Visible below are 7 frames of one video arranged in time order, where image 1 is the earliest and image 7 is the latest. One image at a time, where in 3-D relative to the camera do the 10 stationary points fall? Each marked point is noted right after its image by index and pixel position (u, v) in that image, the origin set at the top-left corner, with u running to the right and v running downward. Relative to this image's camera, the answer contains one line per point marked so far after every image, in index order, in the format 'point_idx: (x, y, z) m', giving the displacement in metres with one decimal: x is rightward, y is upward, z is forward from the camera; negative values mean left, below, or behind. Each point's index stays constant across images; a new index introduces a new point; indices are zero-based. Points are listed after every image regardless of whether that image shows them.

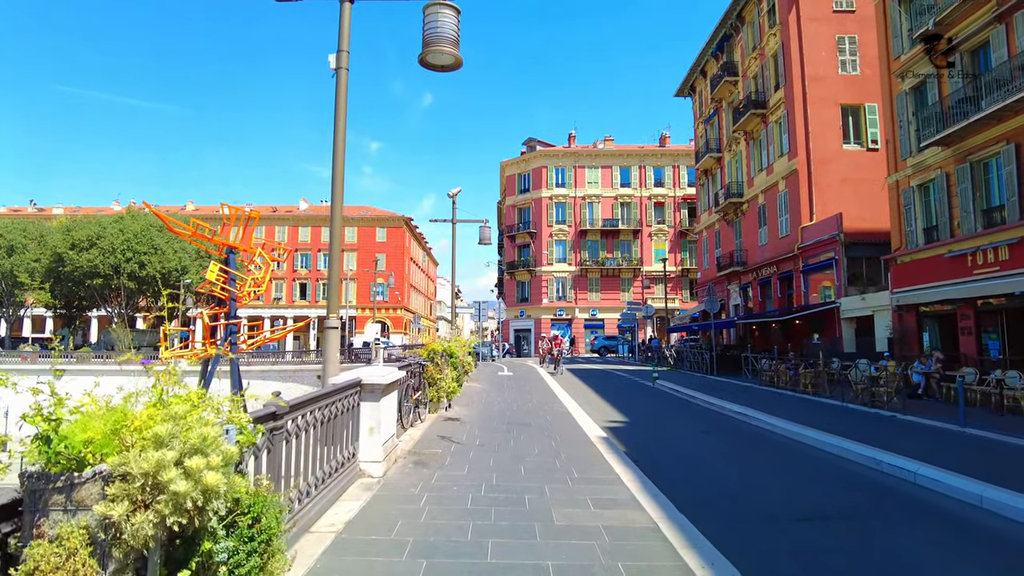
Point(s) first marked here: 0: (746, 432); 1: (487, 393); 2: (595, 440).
0: (+4.0, -2.5, +9.5) m
1: (-0.5, -2.2, +11.2) m
2: (+1.0, -1.9, +6.8) m
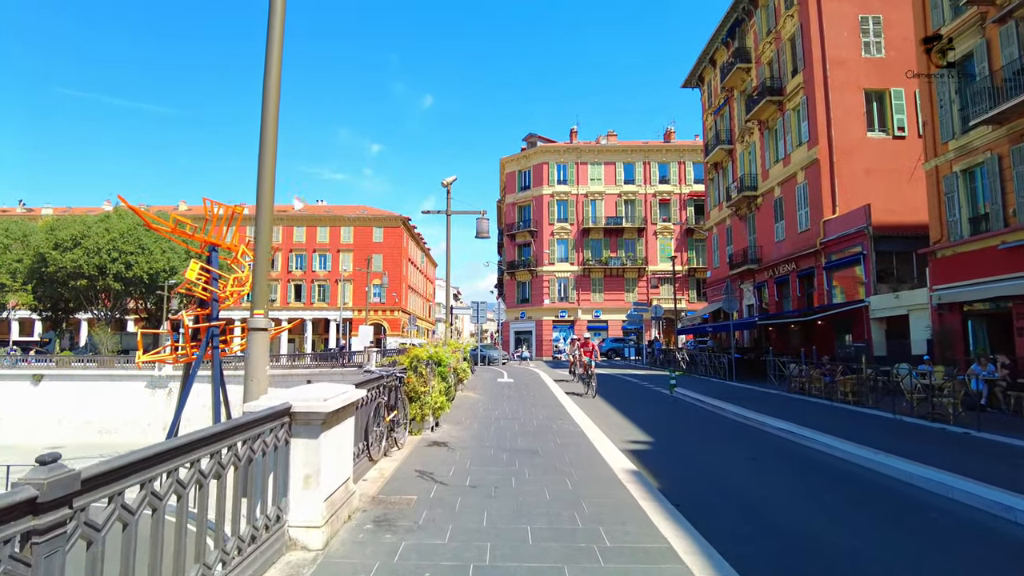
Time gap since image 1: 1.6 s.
0: (+4.0, -2.4, +7.9) m
1: (-0.5, -2.1, +9.7) m
2: (+1.1, -1.8, +5.2) m
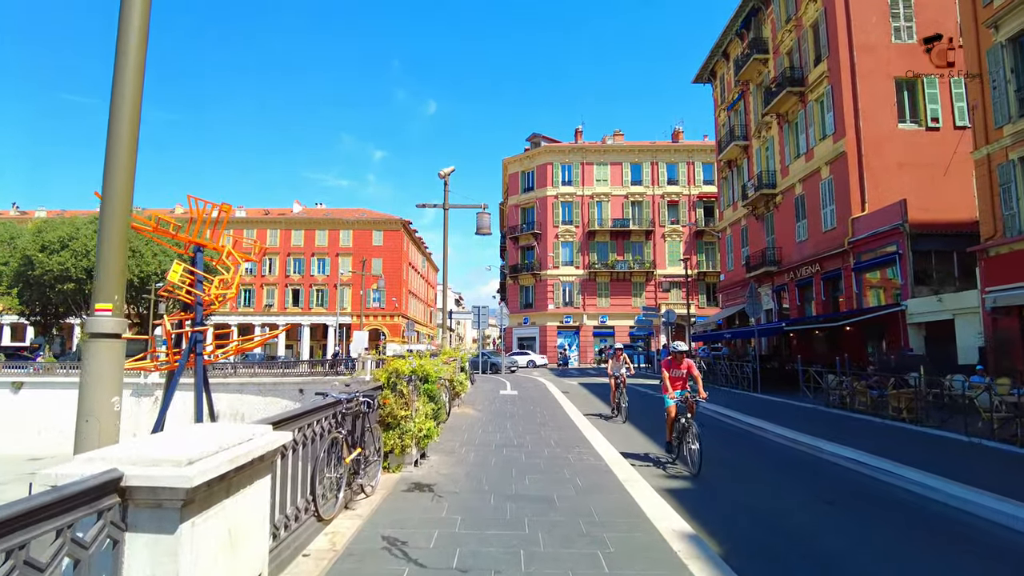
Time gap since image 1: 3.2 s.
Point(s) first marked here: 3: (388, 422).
0: (+4.1, -2.3, +6.4) m
1: (-0.4, -2.1, +8.1) m
2: (+1.1, -1.7, +3.7) m
3: (-1.2, -1.3, +5.4) m
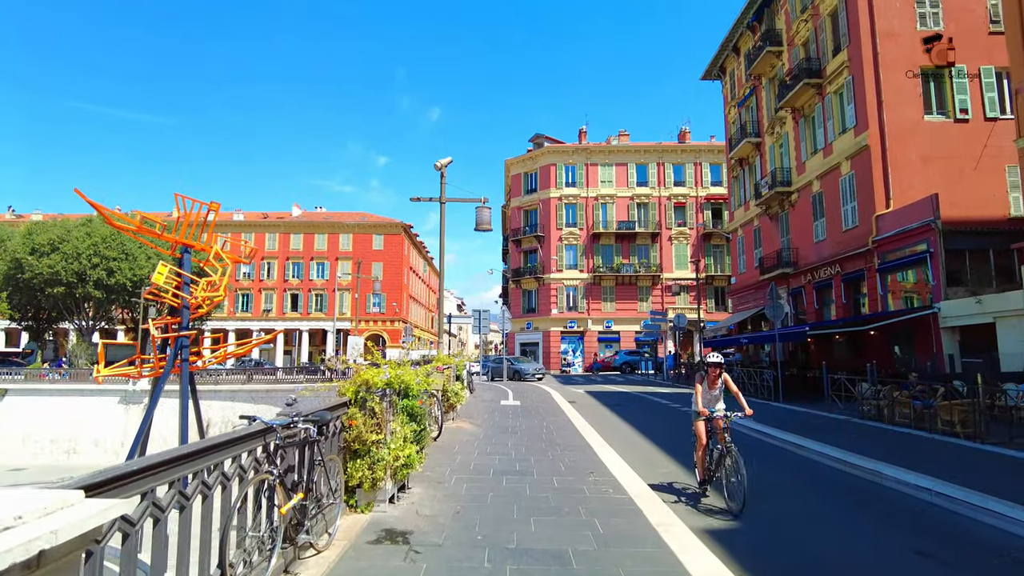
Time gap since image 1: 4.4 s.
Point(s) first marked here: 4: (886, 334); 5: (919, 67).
0: (+4.1, -2.3, +5.2) m
1: (-0.4, -2.0, +7.0) m
2: (+1.1, -1.6, +2.5) m
3: (-1.2, -1.2, +4.3) m
4: (+11.7, -1.4, +17.4) m
5: (+13.5, +7.3, +18.5) m
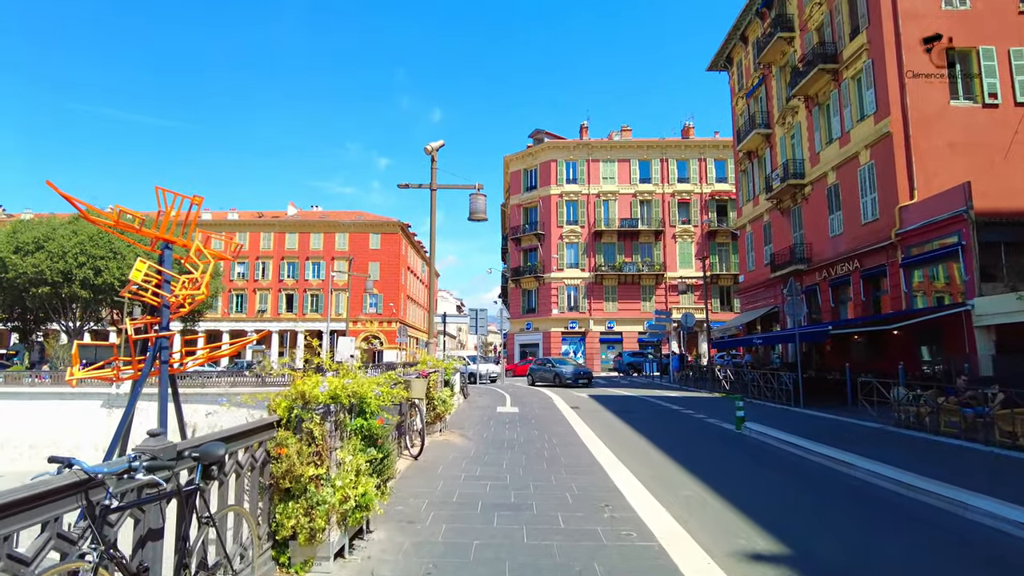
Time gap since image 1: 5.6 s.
0: (+4.0, -2.1, +4.0) m
1: (-0.4, -1.9, +5.8) m
2: (+1.0, -1.5, +1.4) m
3: (-1.2, -1.1, +3.1) m
4: (+11.6, -1.3, +16.2) m
5: (+13.4, +7.4, +17.3) m
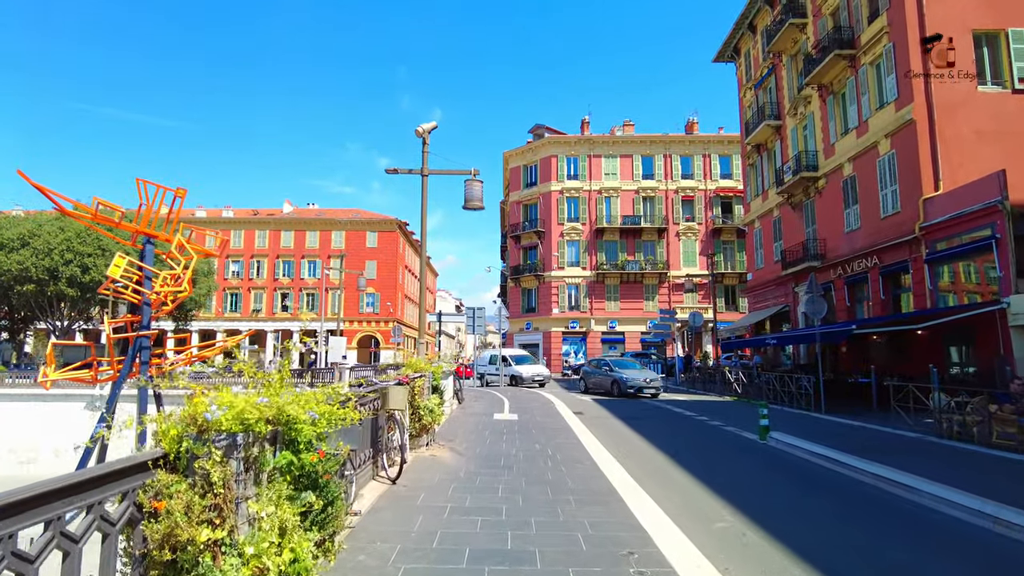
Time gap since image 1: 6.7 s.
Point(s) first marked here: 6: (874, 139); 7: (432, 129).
0: (+4.0, -2.0, +3.0) m
1: (-0.4, -1.8, +4.7) m
2: (+1.0, -1.4, +0.3) m
3: (-1.2, -1.0, +2.0) m
4: (+11.6, -1.2, +15.2) m
5: (+13.4, +7.5, +16.3) m
6: (+11.7, +4.8, +17.9) m
7: (-1.6, +3.2, +11.1) m
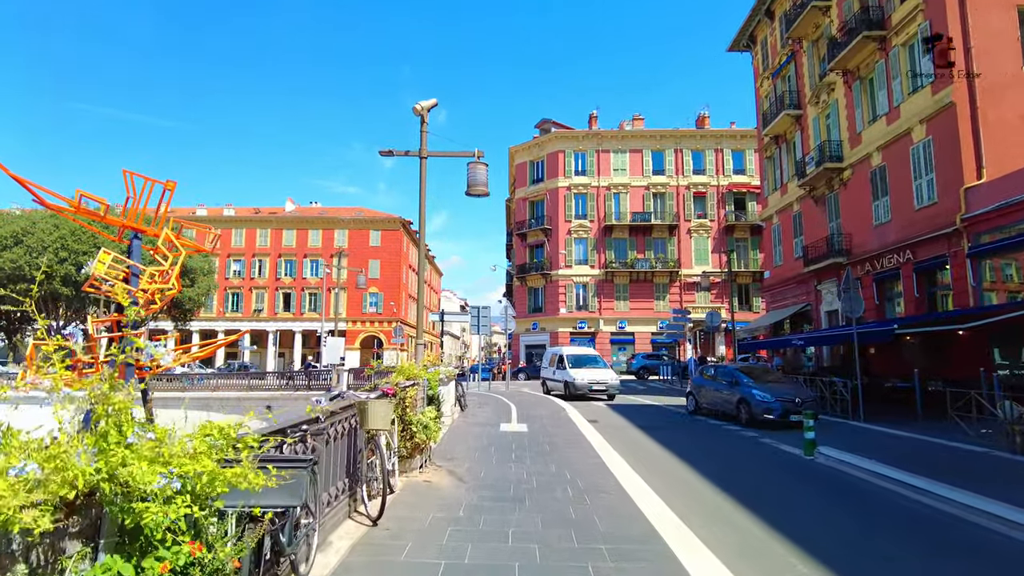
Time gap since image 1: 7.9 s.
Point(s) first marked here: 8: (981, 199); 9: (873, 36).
0: (+4.1, -1.9, +1.8) m
1: (-0.3, -1.7, +3.6) m
2: (+1.1, -1.3, -0.8) m
3: (-1.2, -0.9, +0.9) m
4: (+11.8, -1.1, +14.0) m
5: (+13.6, +7.6, +15.1) m
6: (+11.9, +4.9, +16.7) m
7: (-1.4, +3.3, +10.0) m
8: (+11.9, +2.3, +14.0) m
9: (+11.6, +8.1, +18.0) m
